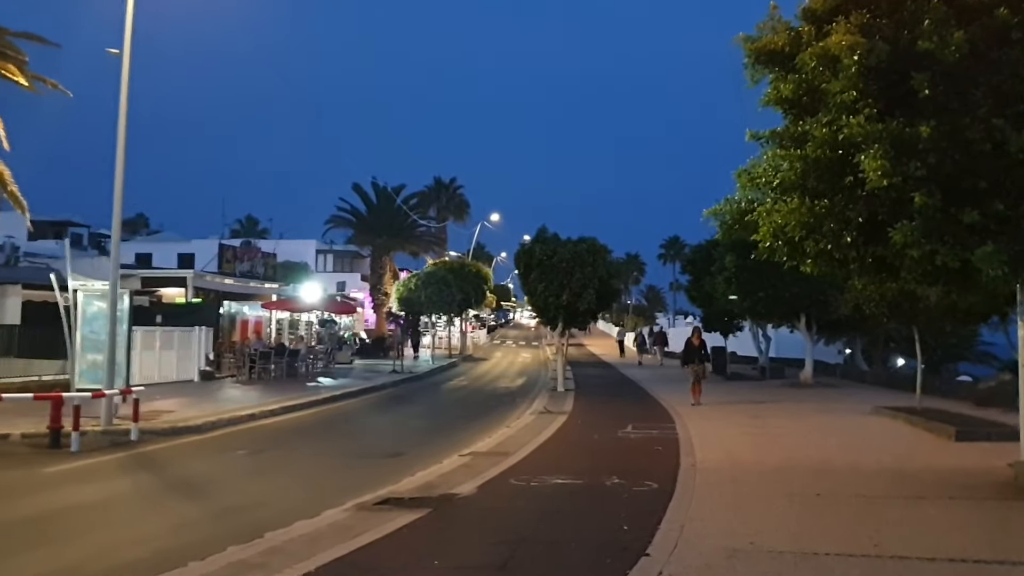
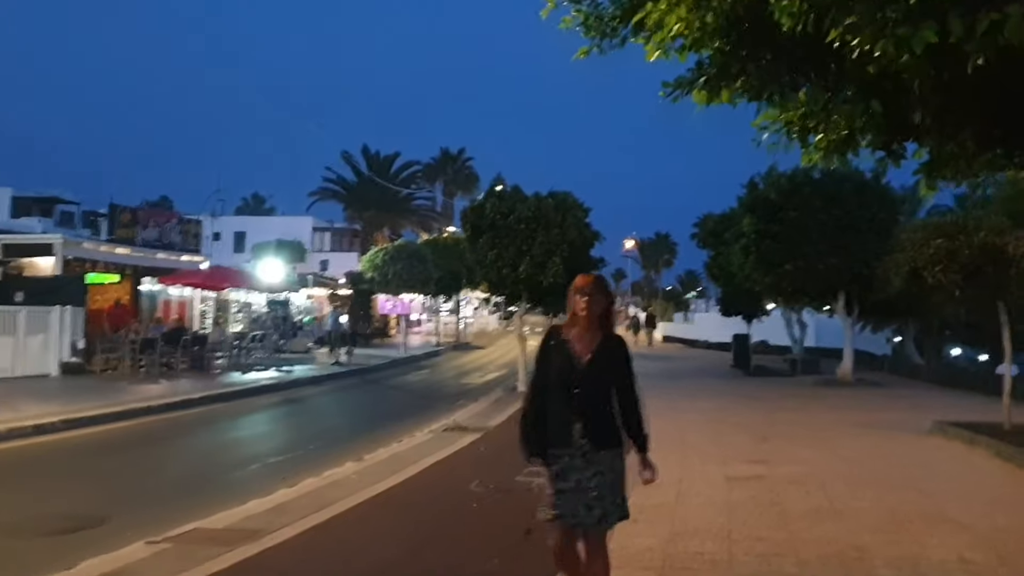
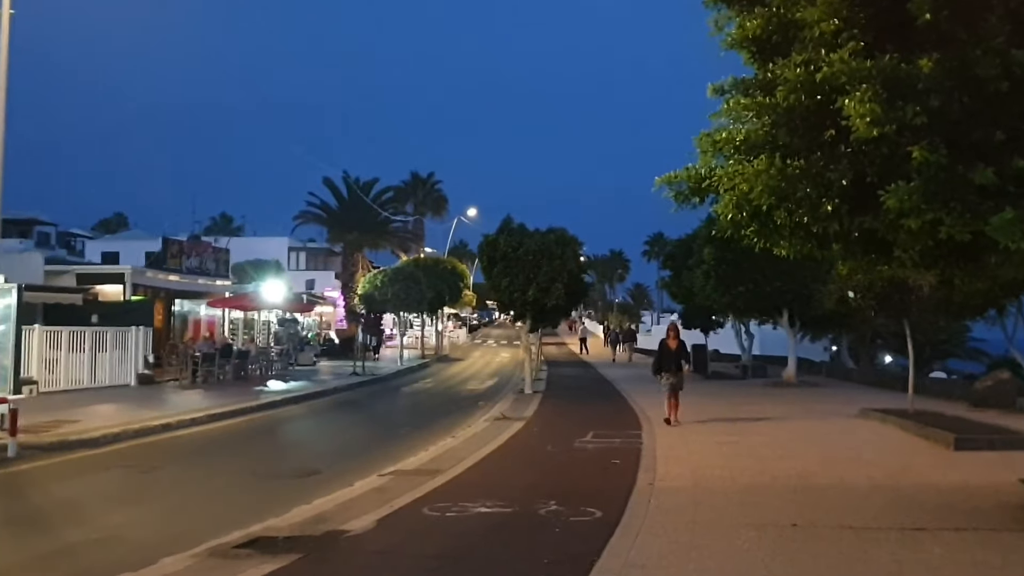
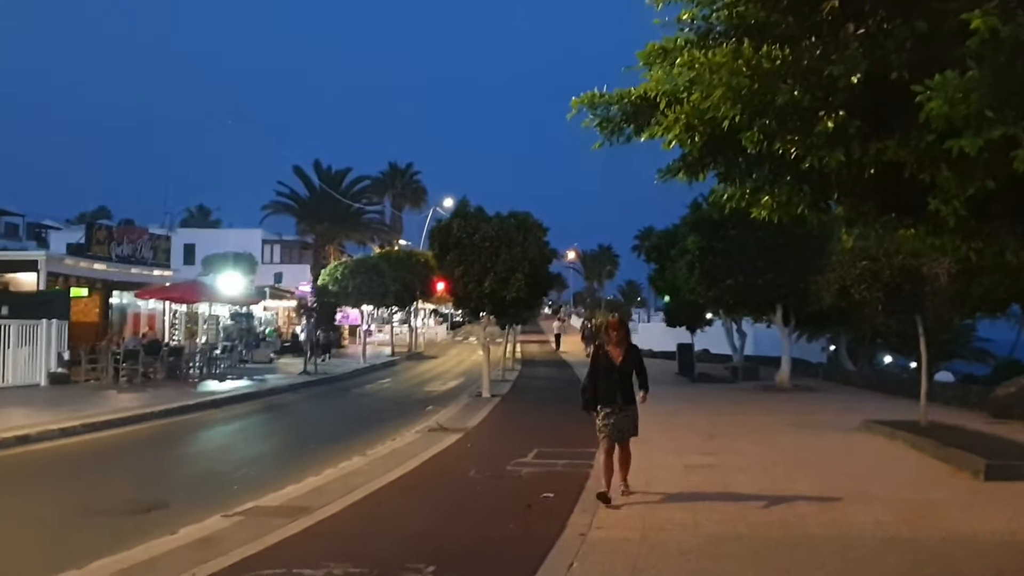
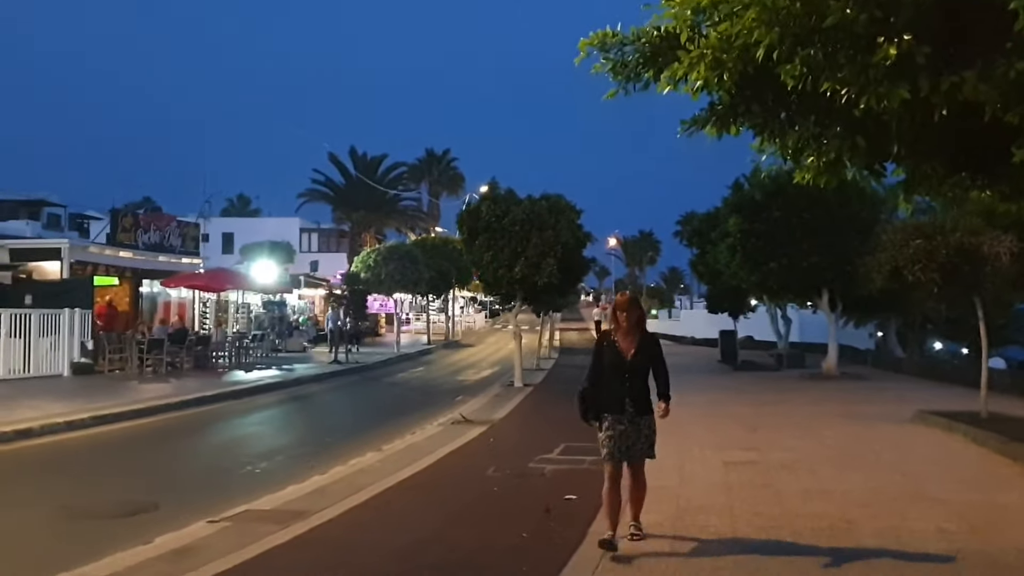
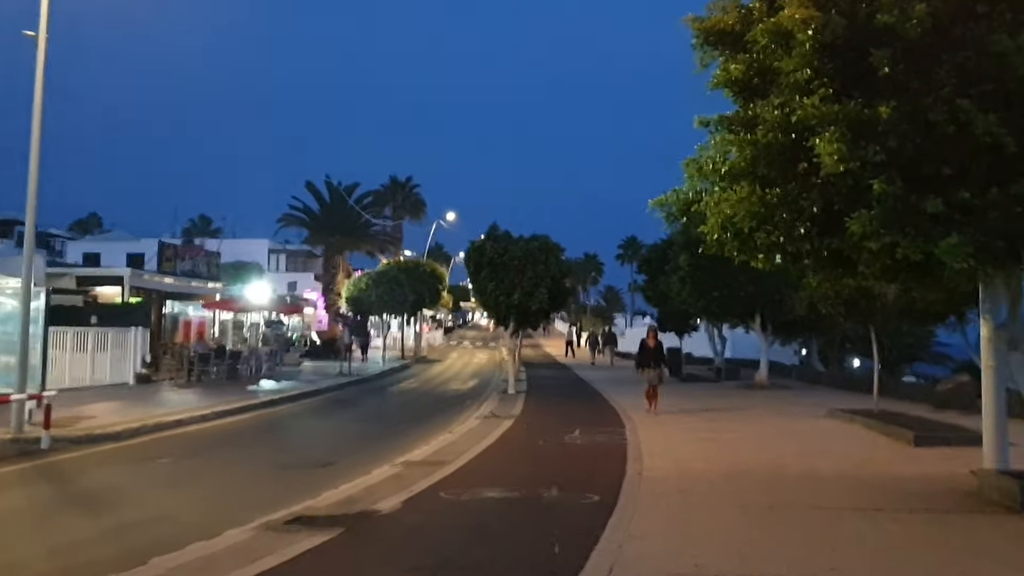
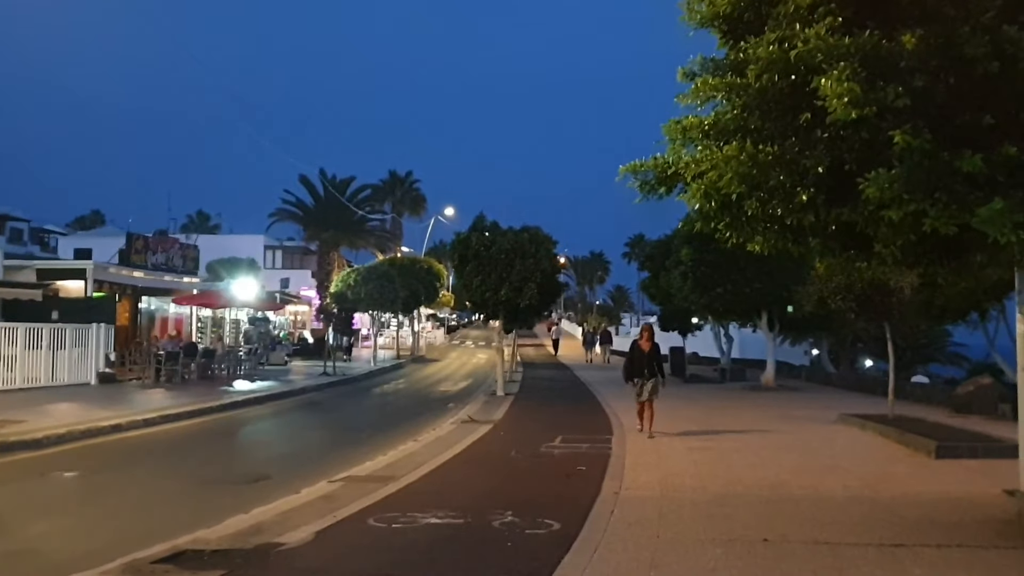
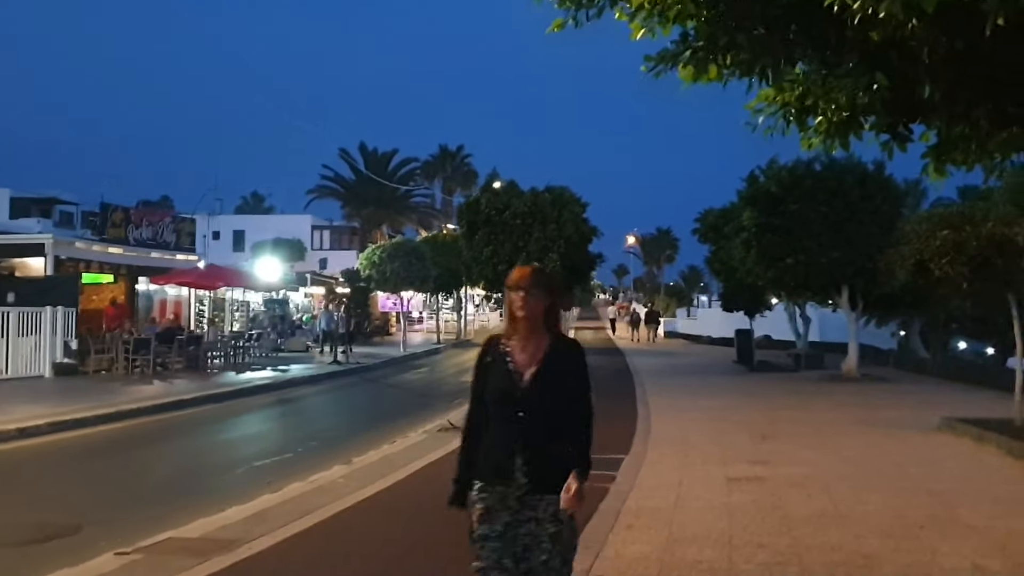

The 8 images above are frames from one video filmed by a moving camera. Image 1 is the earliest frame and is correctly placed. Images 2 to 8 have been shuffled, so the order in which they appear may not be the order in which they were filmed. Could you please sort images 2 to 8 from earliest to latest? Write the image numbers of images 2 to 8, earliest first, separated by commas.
6, 3, 7, 4, 5, 2, 8
